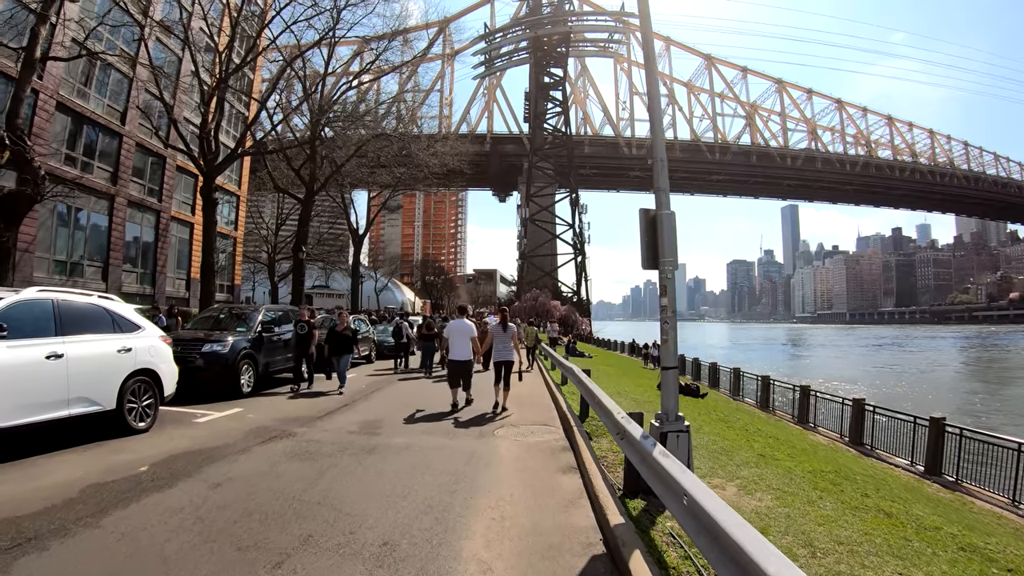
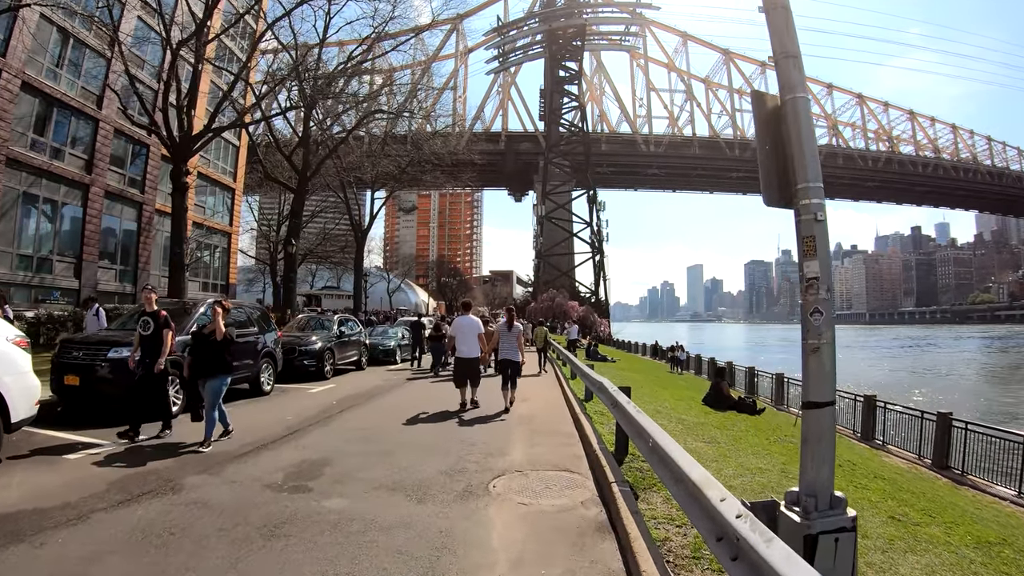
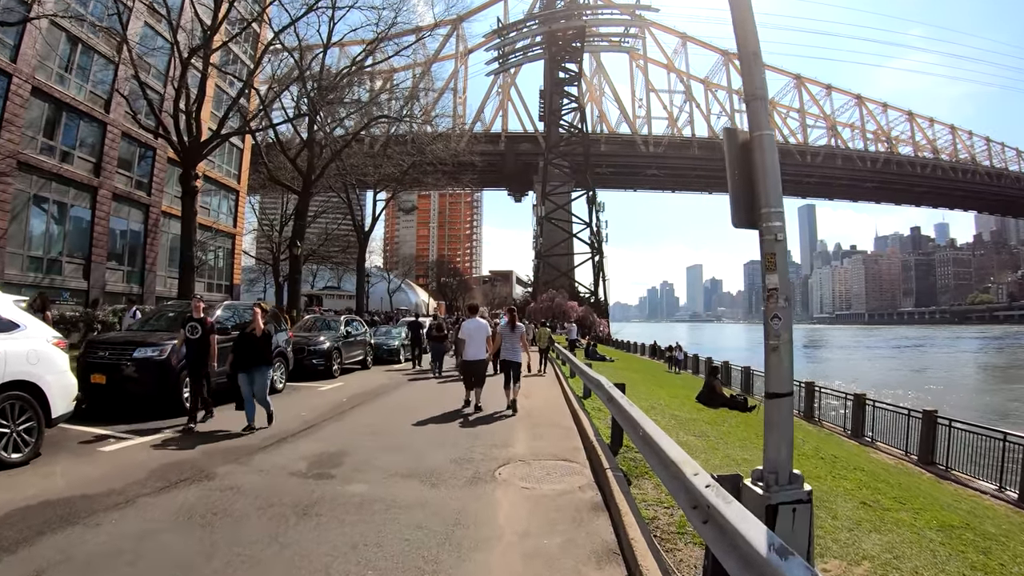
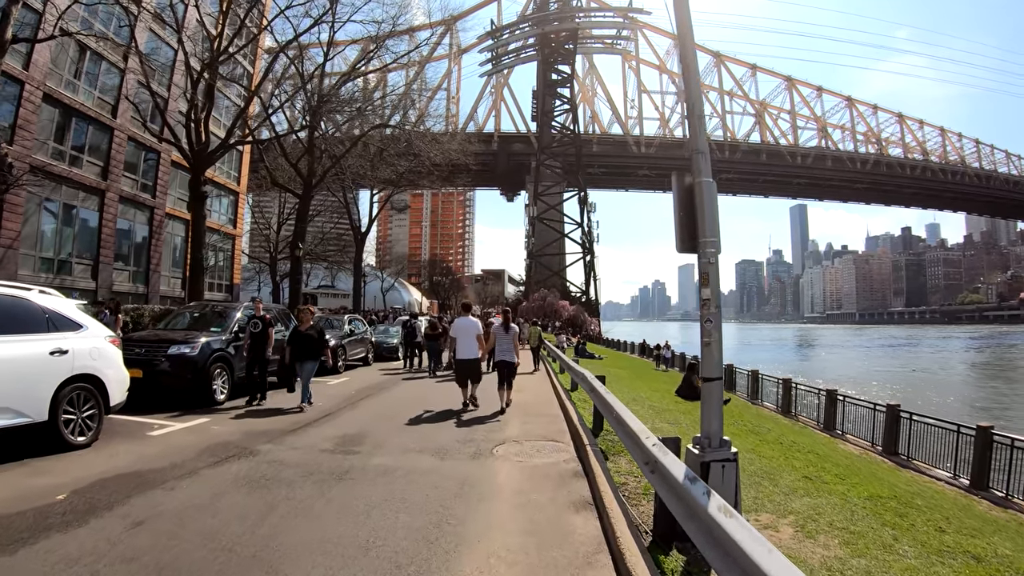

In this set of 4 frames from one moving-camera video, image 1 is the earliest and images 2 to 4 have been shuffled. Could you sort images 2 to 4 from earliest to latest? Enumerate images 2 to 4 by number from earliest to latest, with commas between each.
4, 3, 2
